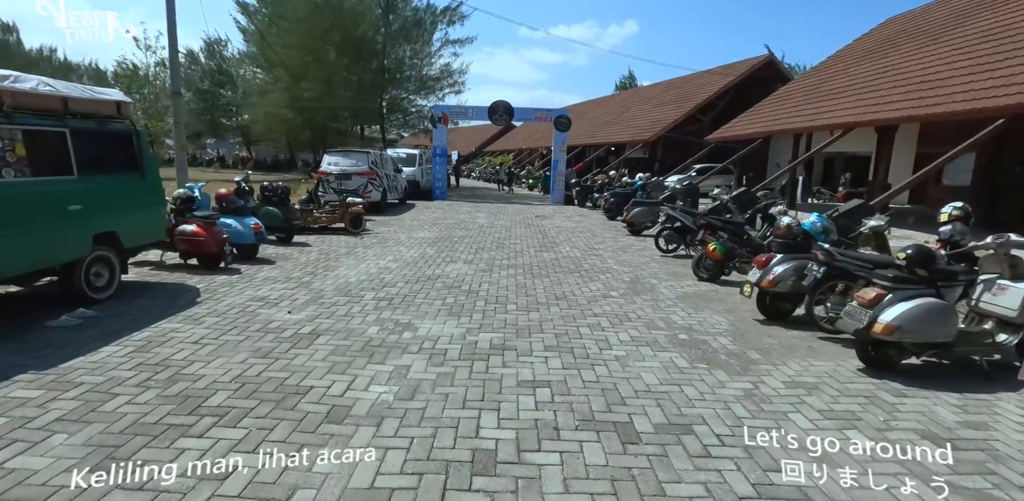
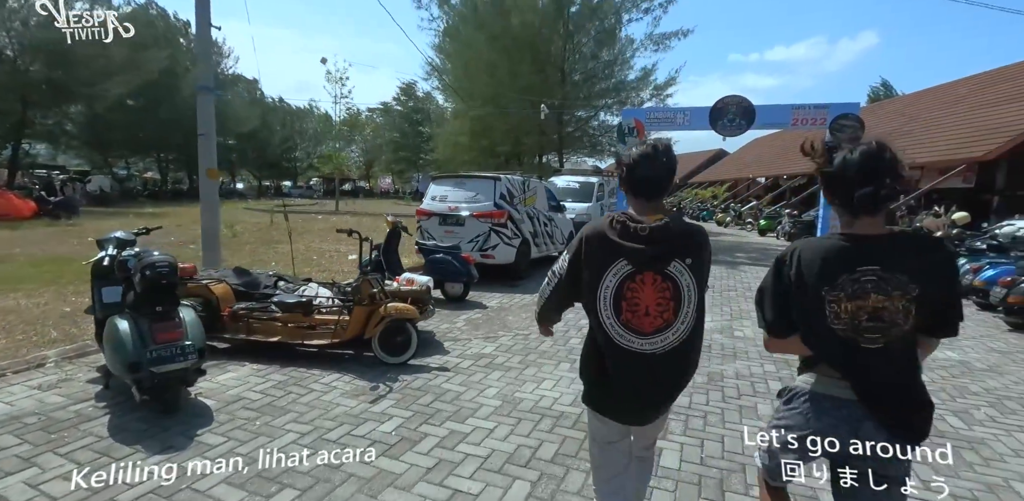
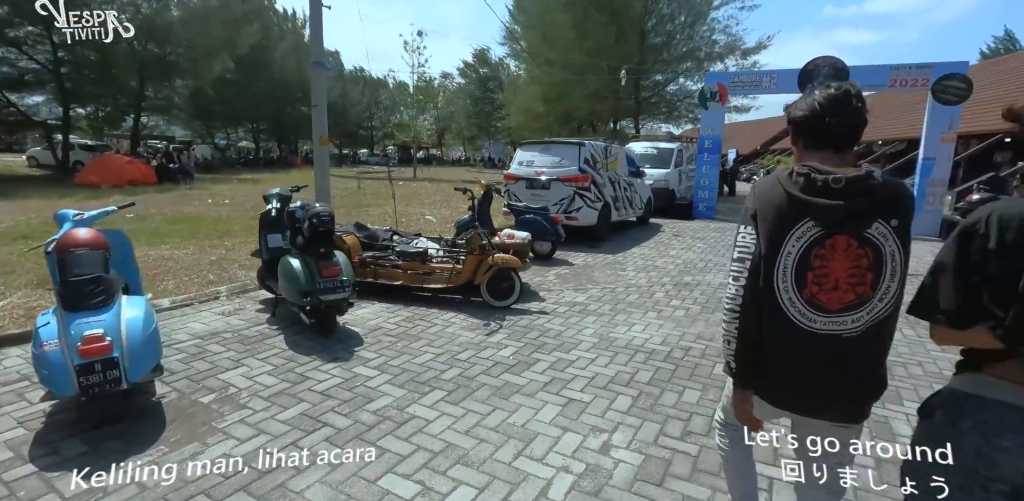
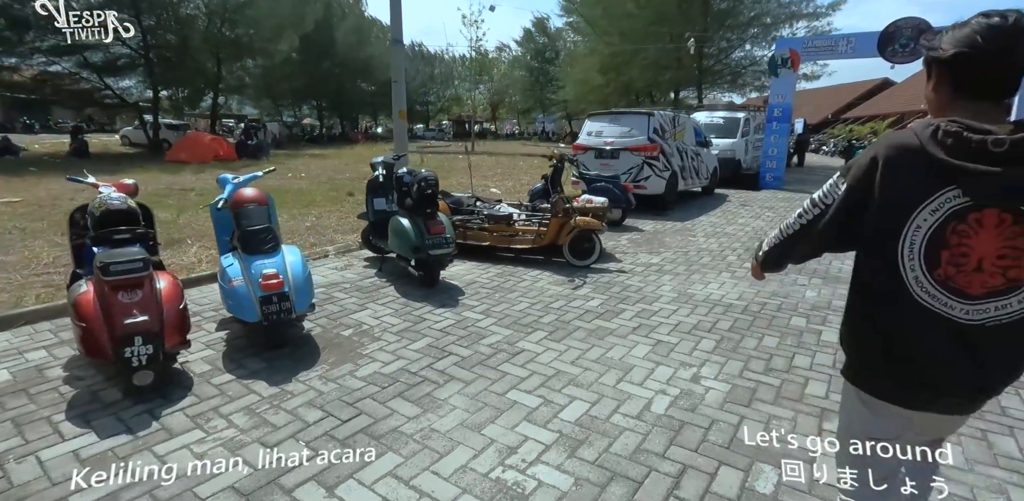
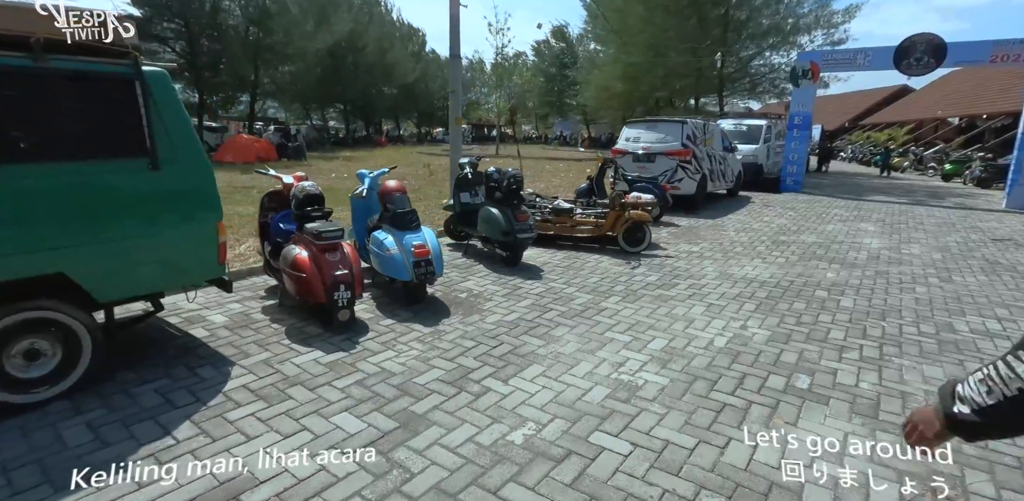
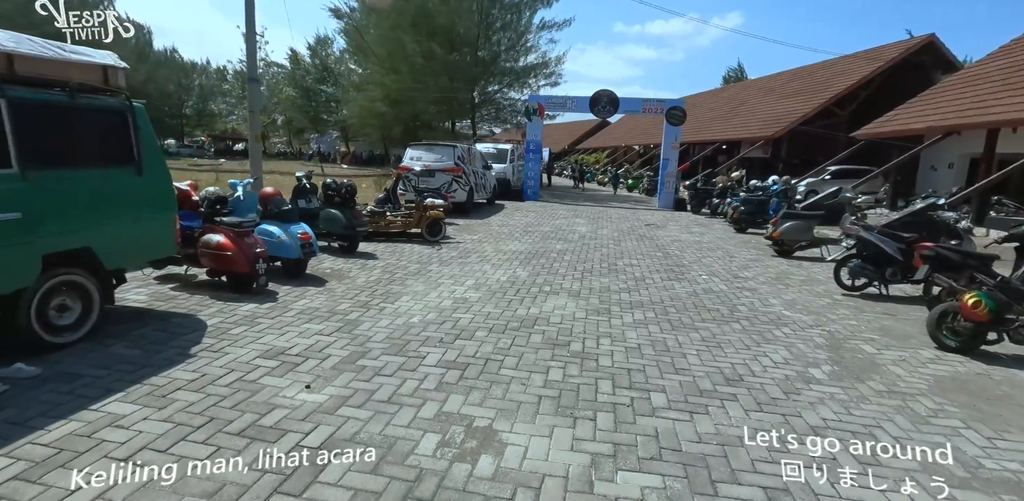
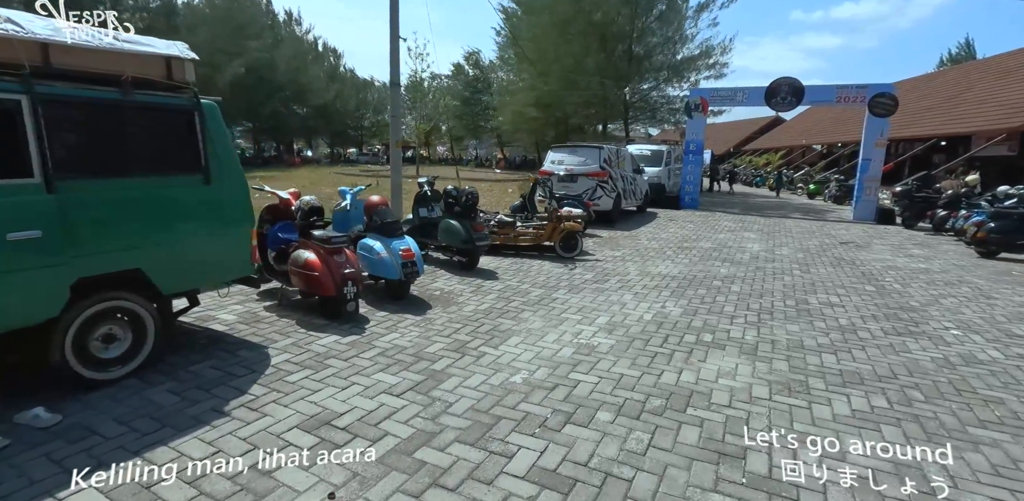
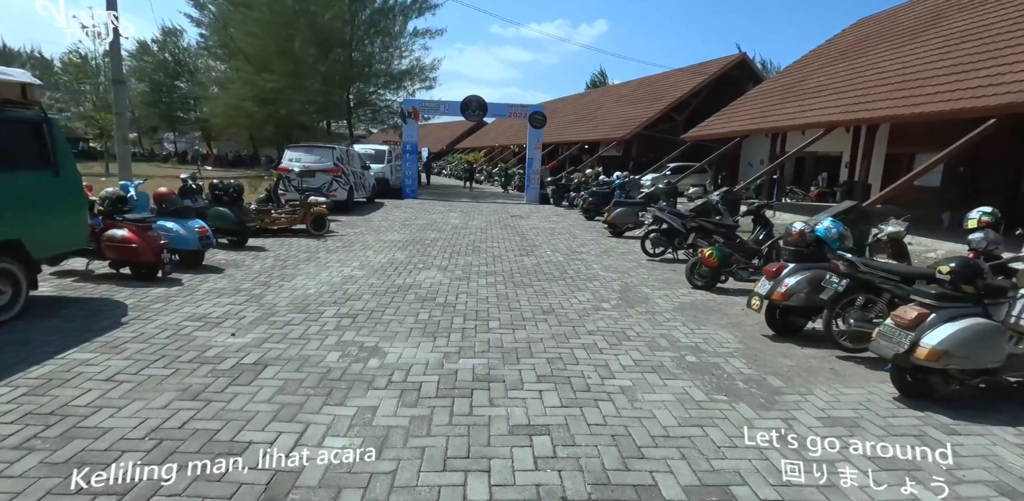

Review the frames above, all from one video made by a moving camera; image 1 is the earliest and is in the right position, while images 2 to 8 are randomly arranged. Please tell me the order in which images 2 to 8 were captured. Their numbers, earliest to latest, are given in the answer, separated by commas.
8, 6, 7, 5, 4, 3, 2
